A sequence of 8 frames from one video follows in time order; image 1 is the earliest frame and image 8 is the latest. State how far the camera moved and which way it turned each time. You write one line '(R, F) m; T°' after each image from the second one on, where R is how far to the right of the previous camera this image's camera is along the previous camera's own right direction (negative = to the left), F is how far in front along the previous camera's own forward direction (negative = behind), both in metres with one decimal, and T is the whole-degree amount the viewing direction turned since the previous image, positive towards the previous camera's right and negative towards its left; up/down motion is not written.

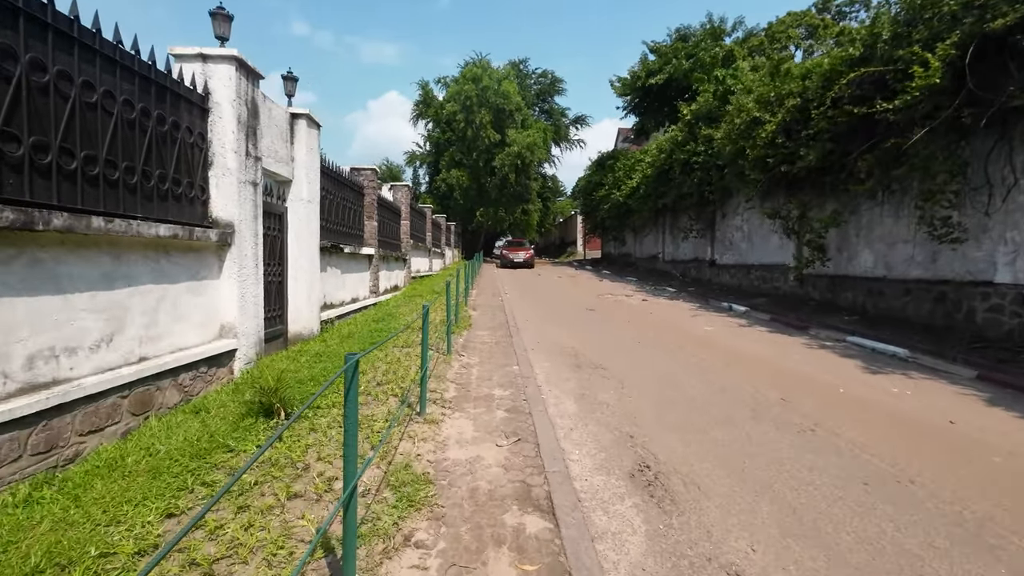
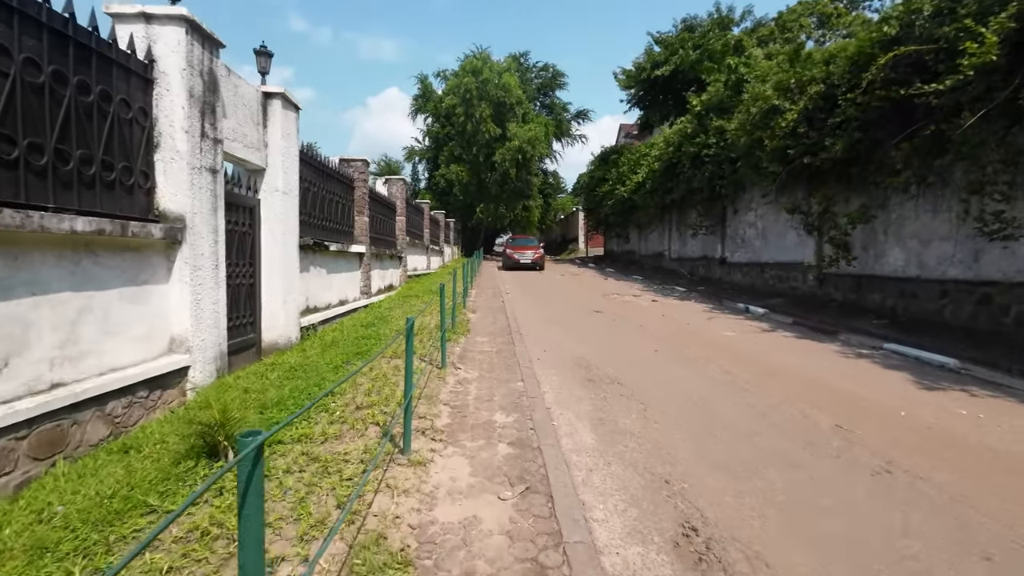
(0.0, +0.9) m; 0°
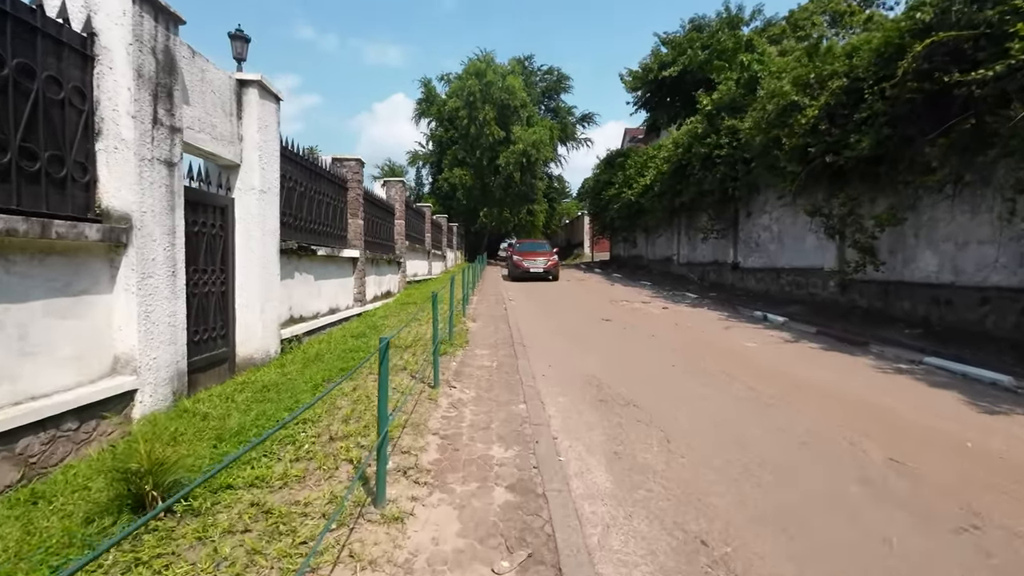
(0.0, +0.7) m; -1°
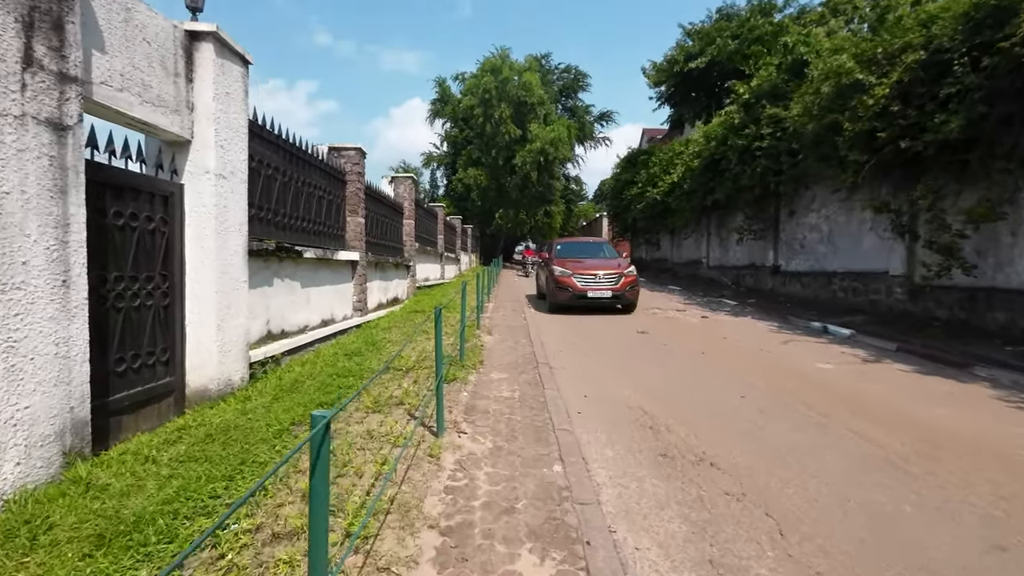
(-0.1, +1.5) m; -2°
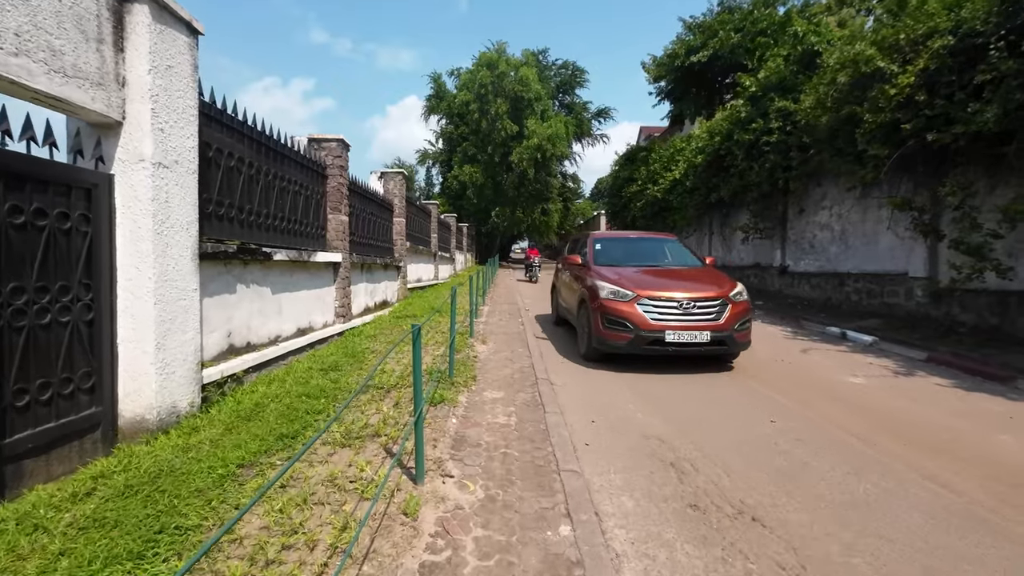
(0.0, +0.8) m; 0°
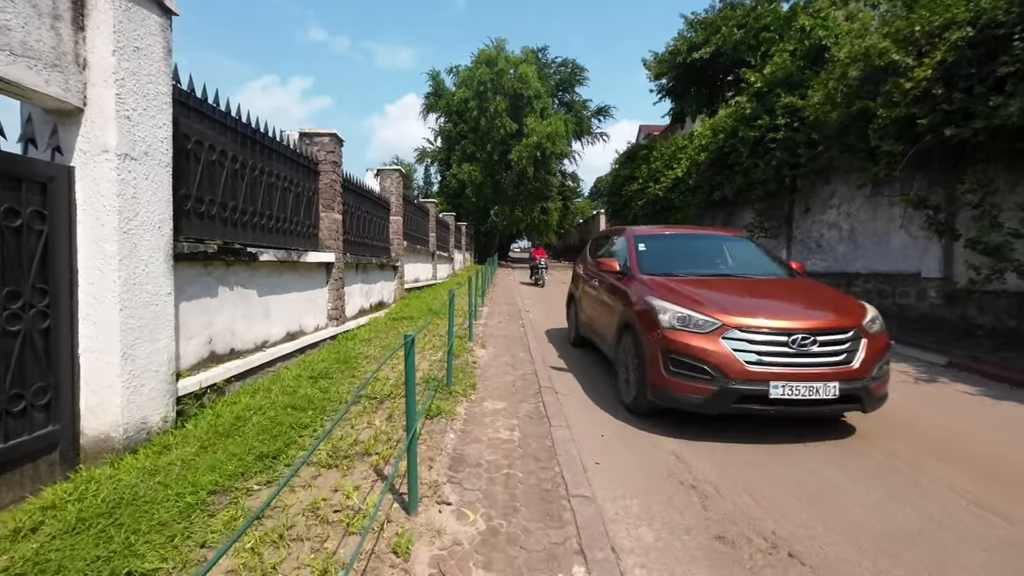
(0.0, +0.4) m; 0°
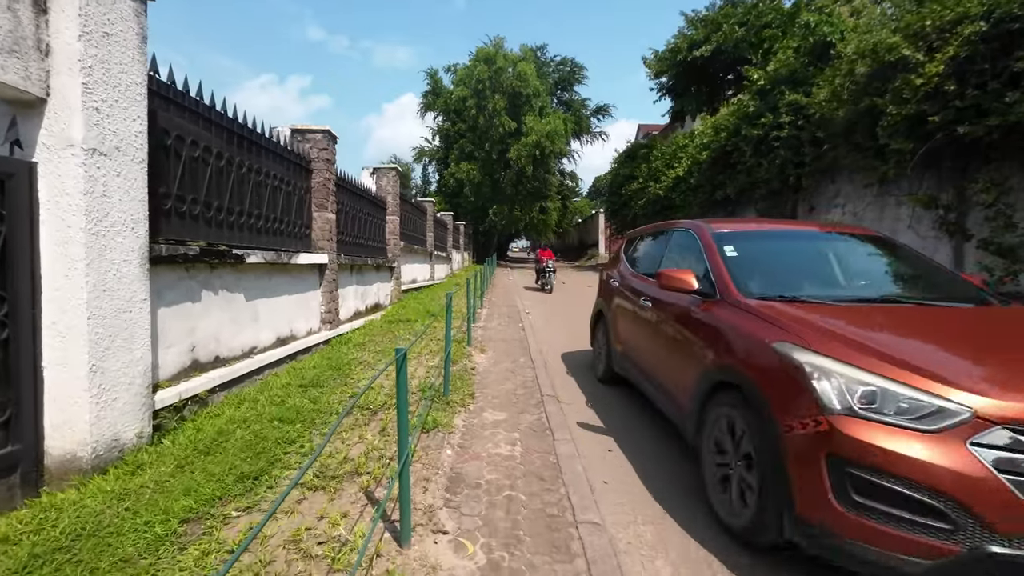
(0.0, +0.3) m; 0°
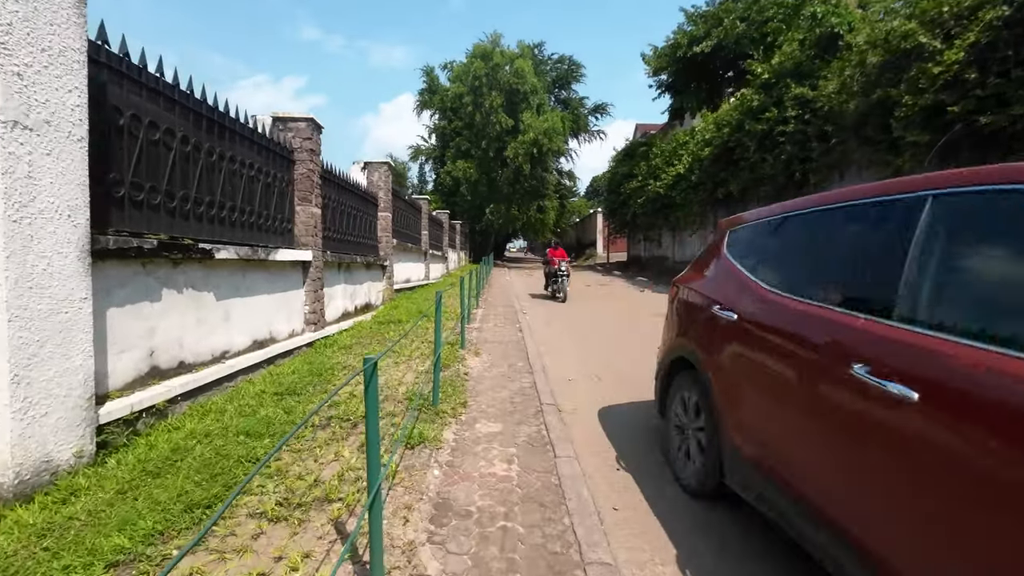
(0.0, +0.5) m; 0°
